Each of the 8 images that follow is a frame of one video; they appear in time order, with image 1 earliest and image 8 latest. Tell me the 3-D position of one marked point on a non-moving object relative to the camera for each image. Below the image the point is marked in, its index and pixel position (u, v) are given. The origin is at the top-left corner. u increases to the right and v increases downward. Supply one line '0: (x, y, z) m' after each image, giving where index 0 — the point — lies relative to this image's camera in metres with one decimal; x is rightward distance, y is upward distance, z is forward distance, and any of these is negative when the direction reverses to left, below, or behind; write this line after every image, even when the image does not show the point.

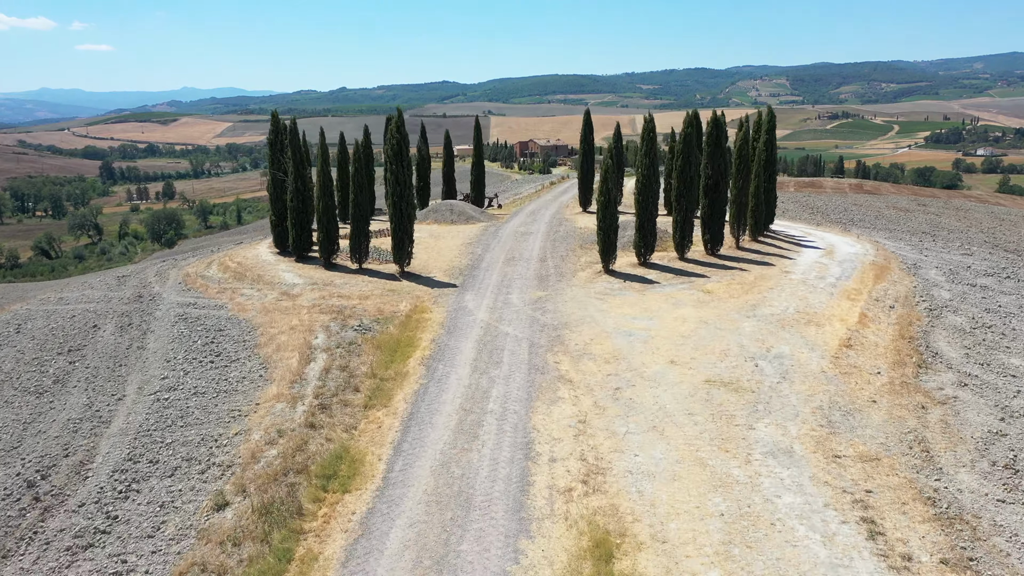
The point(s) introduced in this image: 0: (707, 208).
0: (+3.5, +1.4, +14.5) m
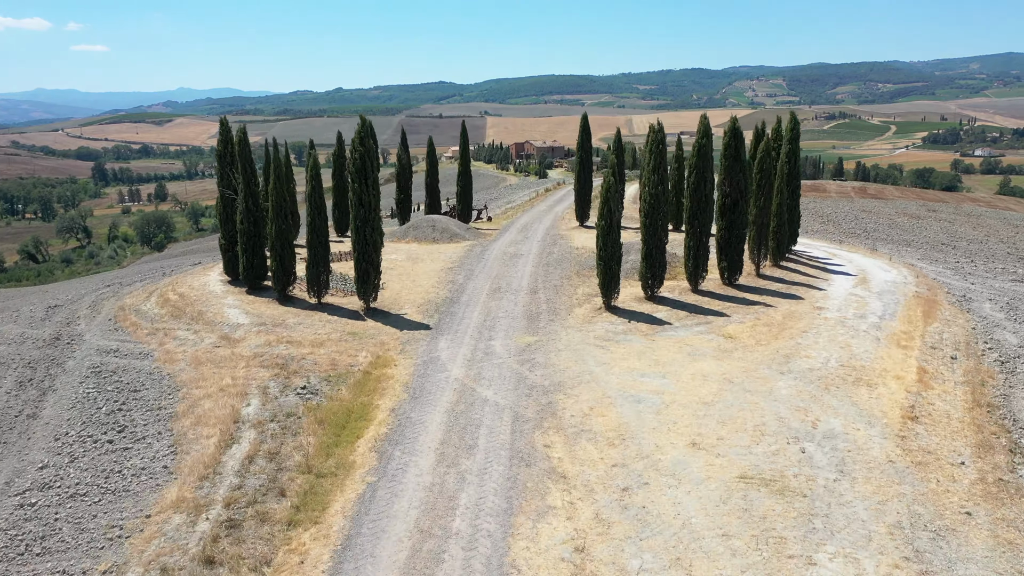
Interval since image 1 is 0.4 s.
0: (+3.3, +0.9, +12.5) m
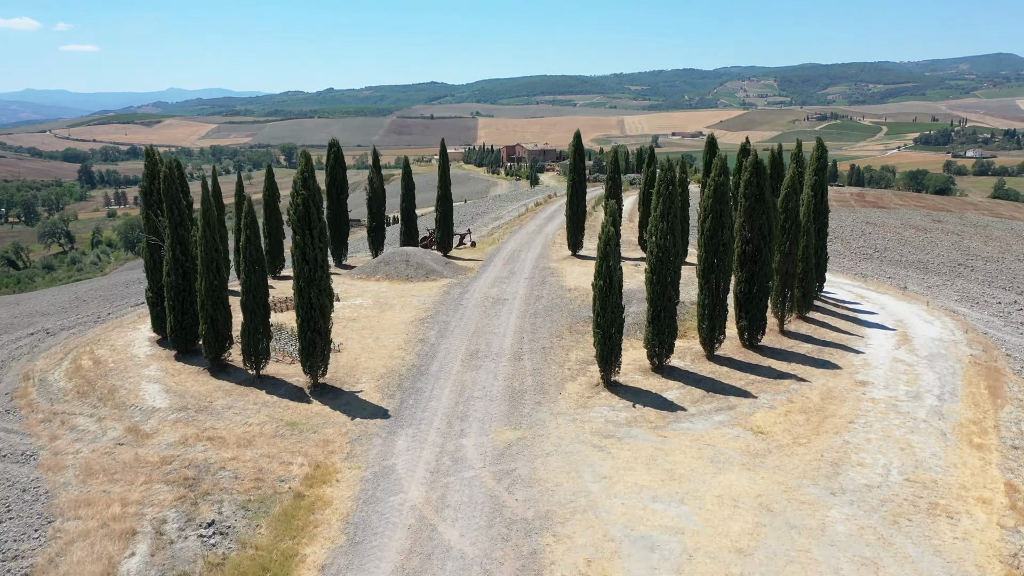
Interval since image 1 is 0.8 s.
0: (+3.0, +0.1, +10.5) m
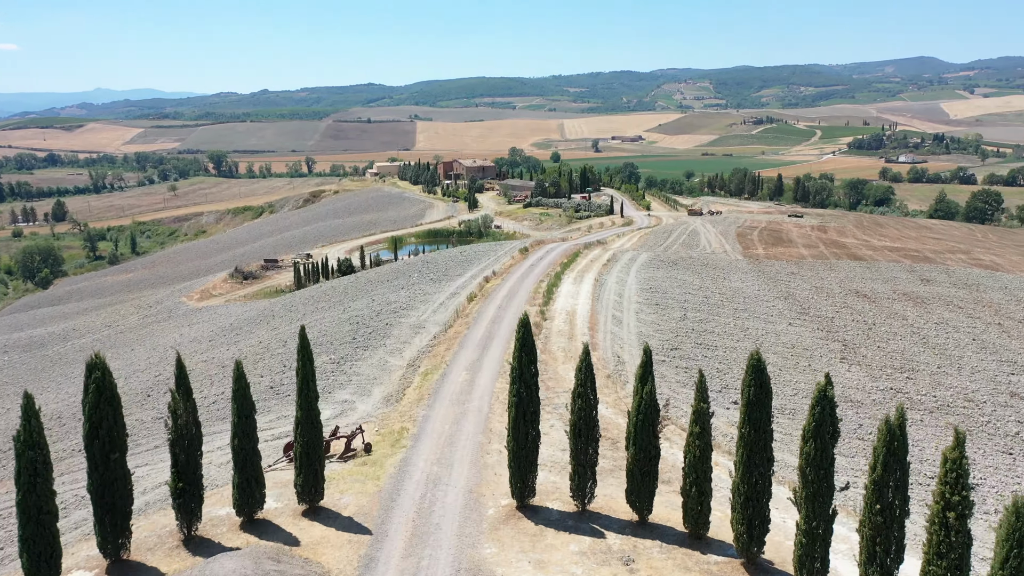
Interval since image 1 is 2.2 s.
0: (+2.3, -3.8, +3.5) m
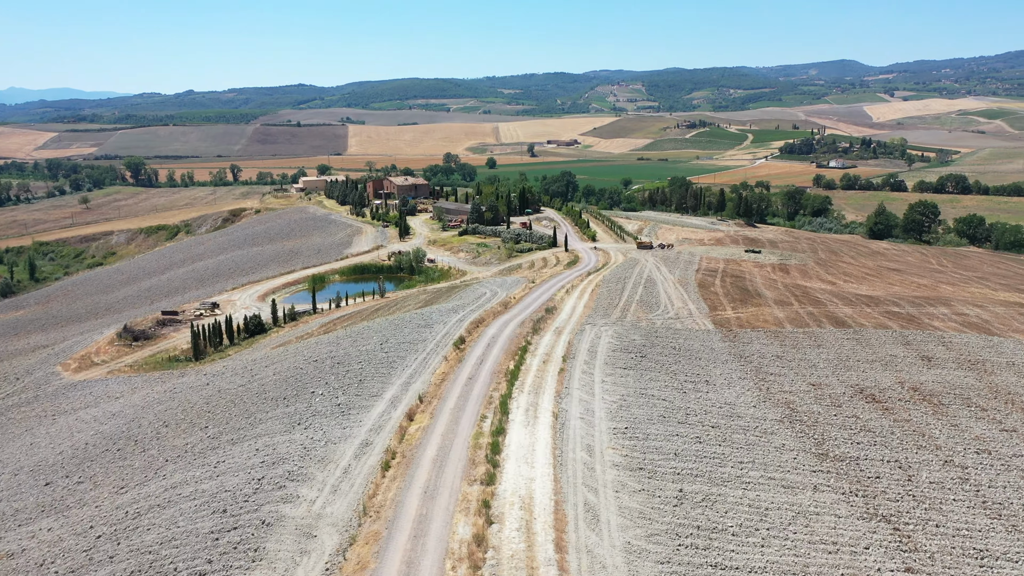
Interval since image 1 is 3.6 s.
0: (+2.5, -7.7, -3.8) m
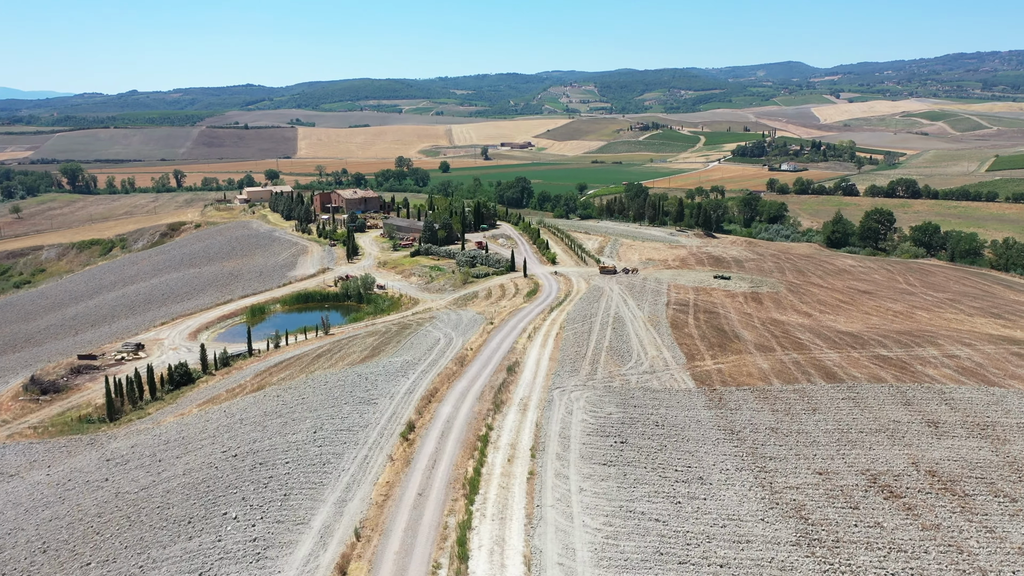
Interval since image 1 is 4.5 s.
0: (+3.2, -10.2, -8.5) m
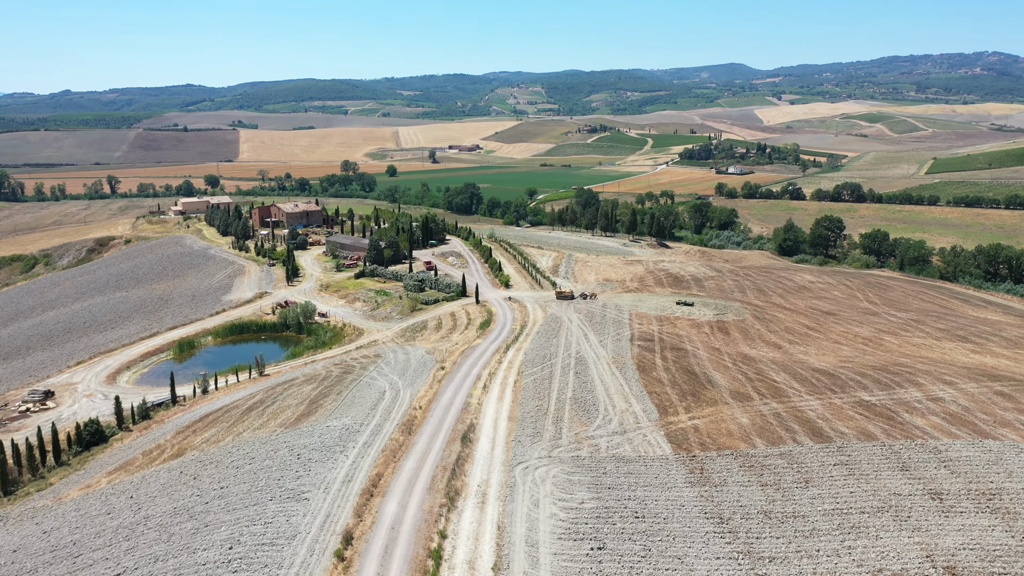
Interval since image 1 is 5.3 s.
0: (+4.2, -12.5, -12.7) m
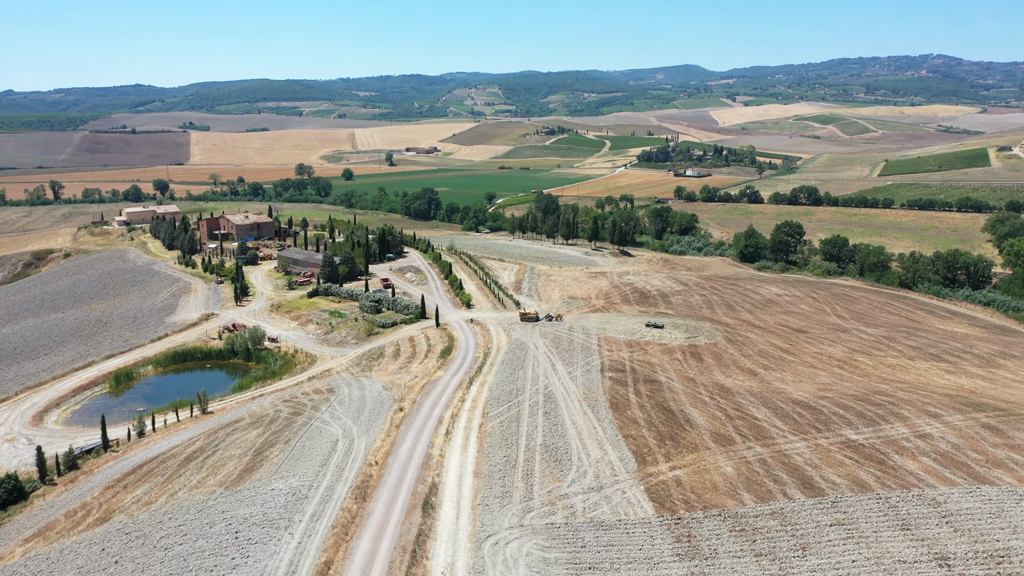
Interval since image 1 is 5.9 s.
0: (+5.4, -14.2, -15.8) m
